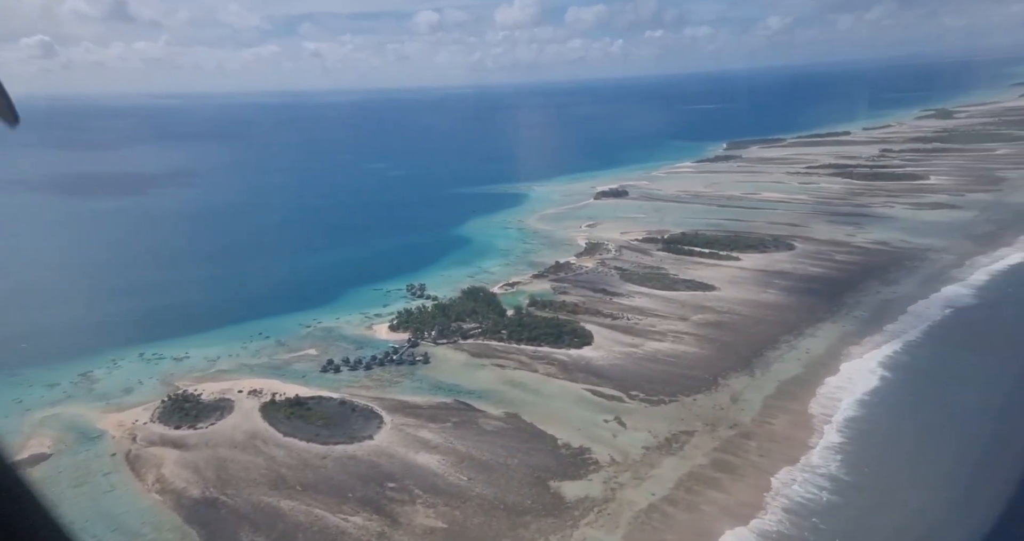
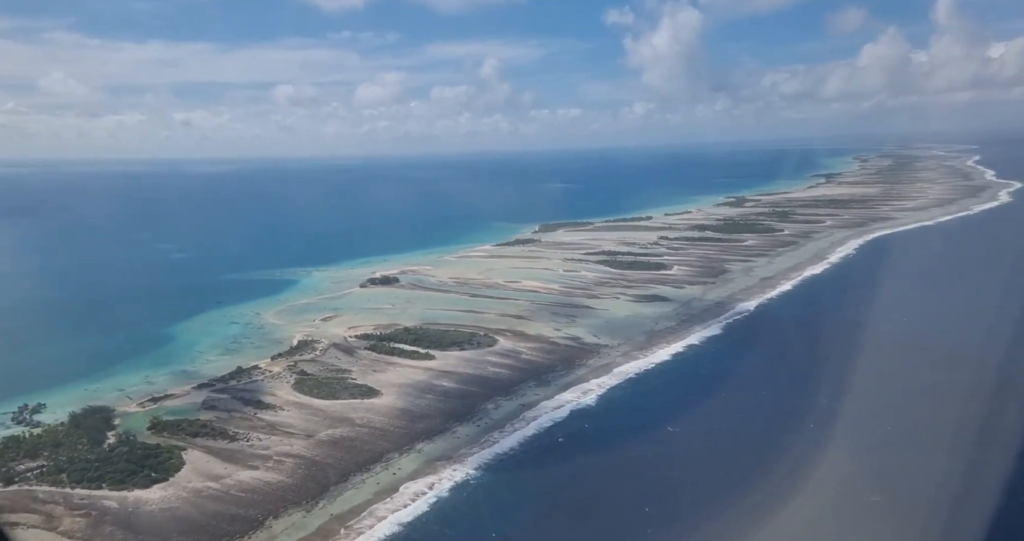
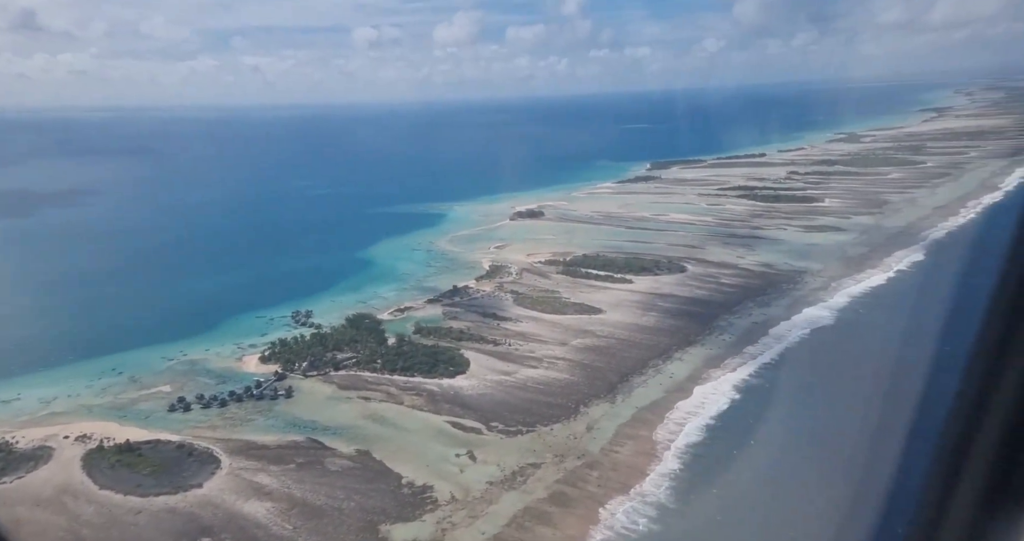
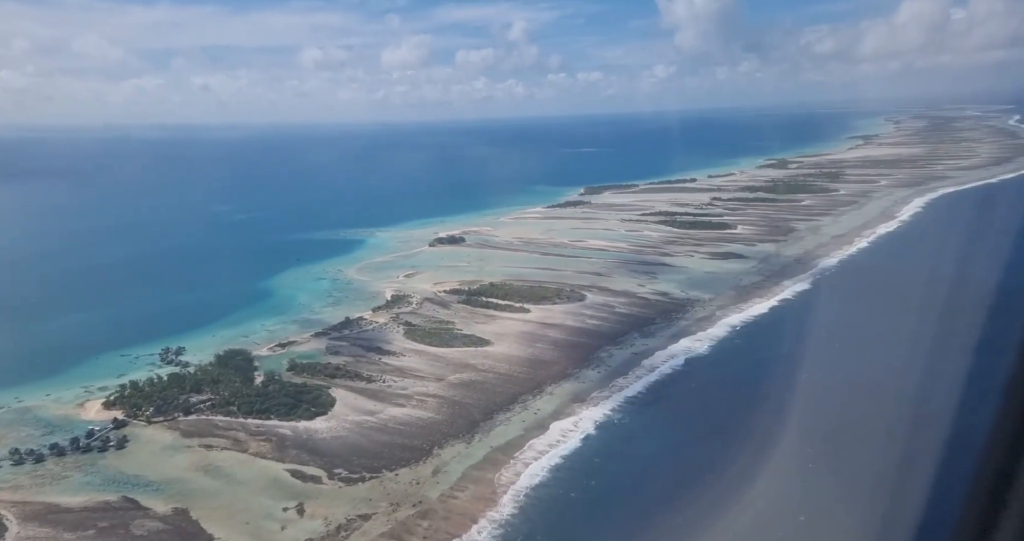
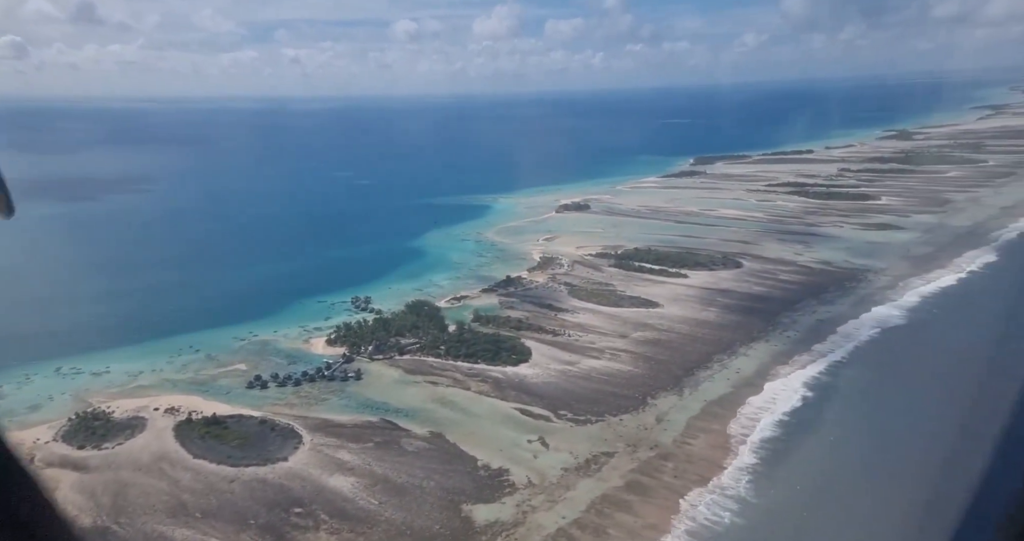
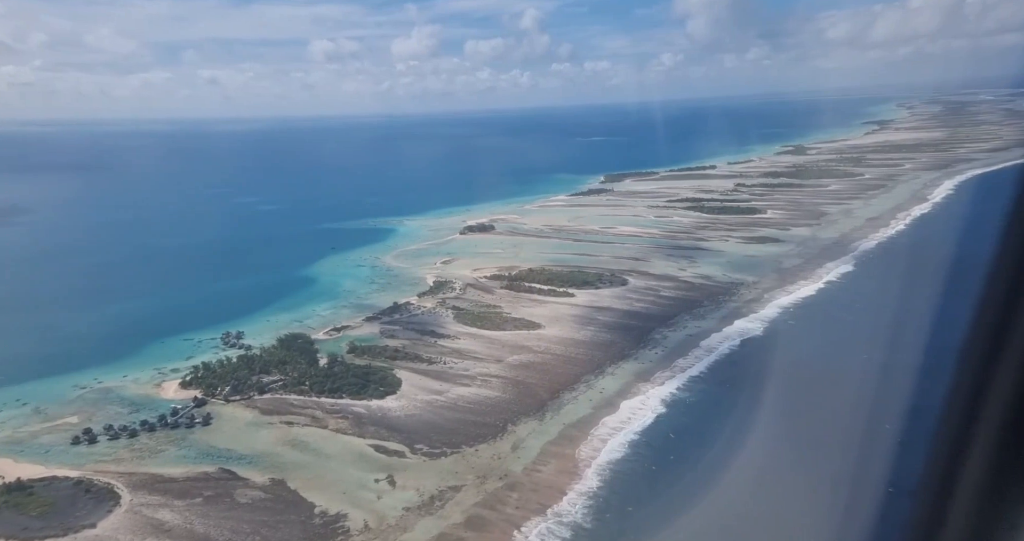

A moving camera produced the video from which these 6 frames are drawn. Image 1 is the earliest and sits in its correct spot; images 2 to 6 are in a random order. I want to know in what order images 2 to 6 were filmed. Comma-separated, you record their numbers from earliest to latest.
5, 3, 6, 4, 2
